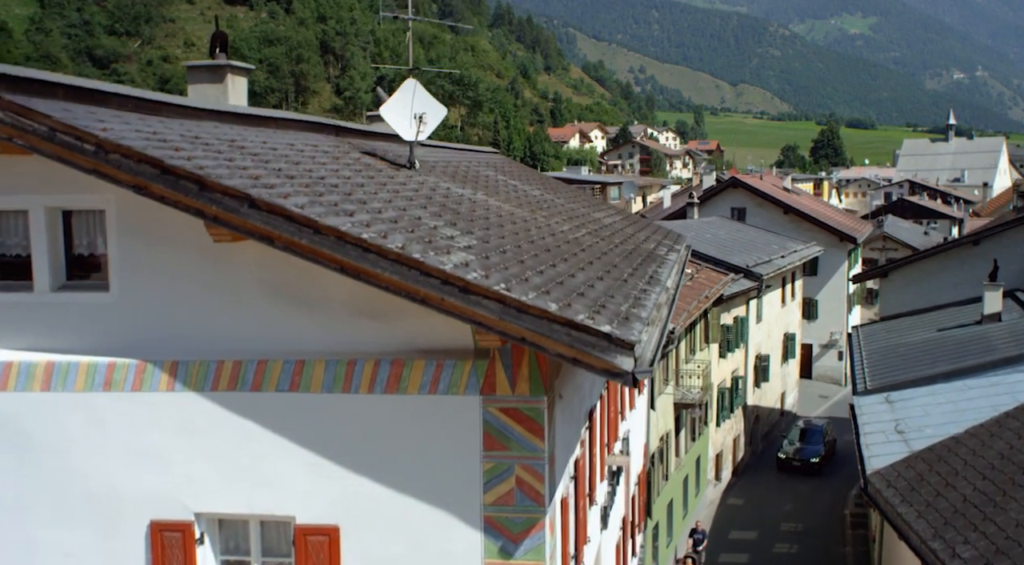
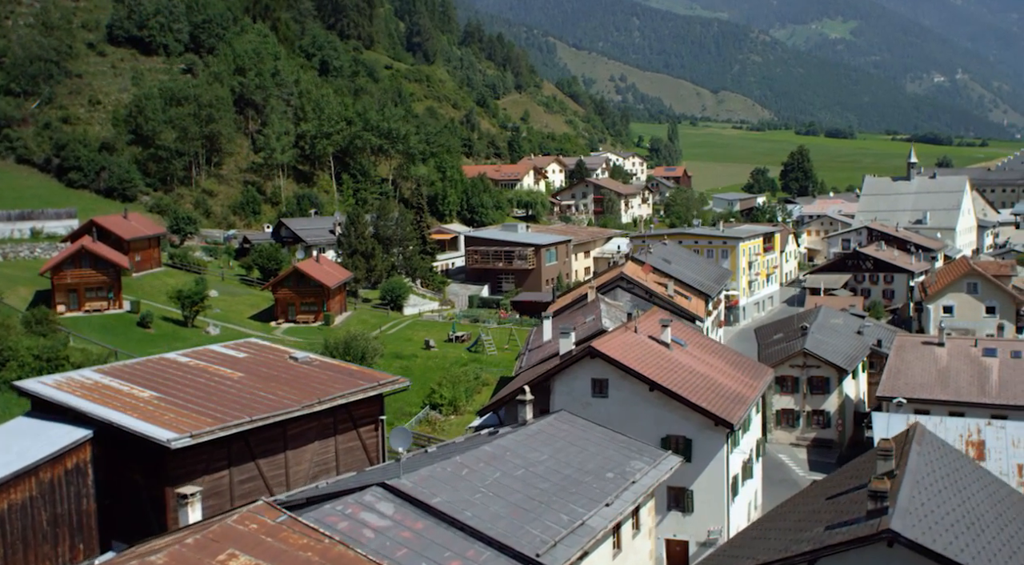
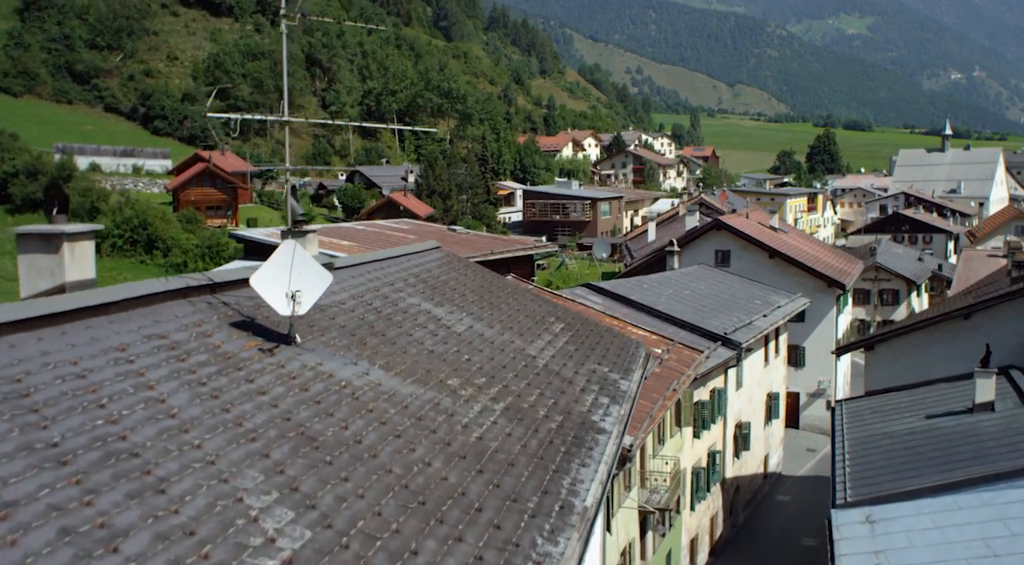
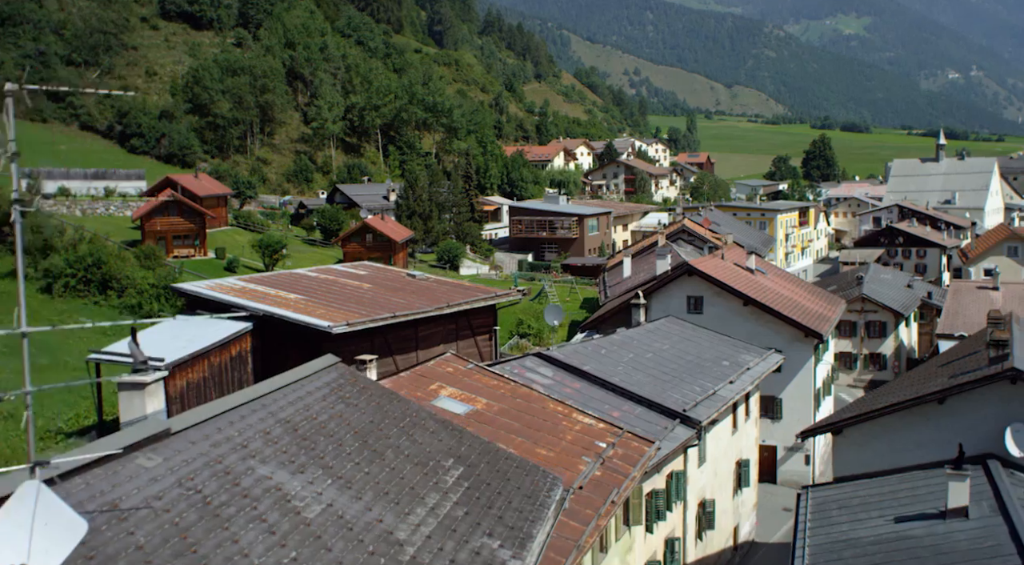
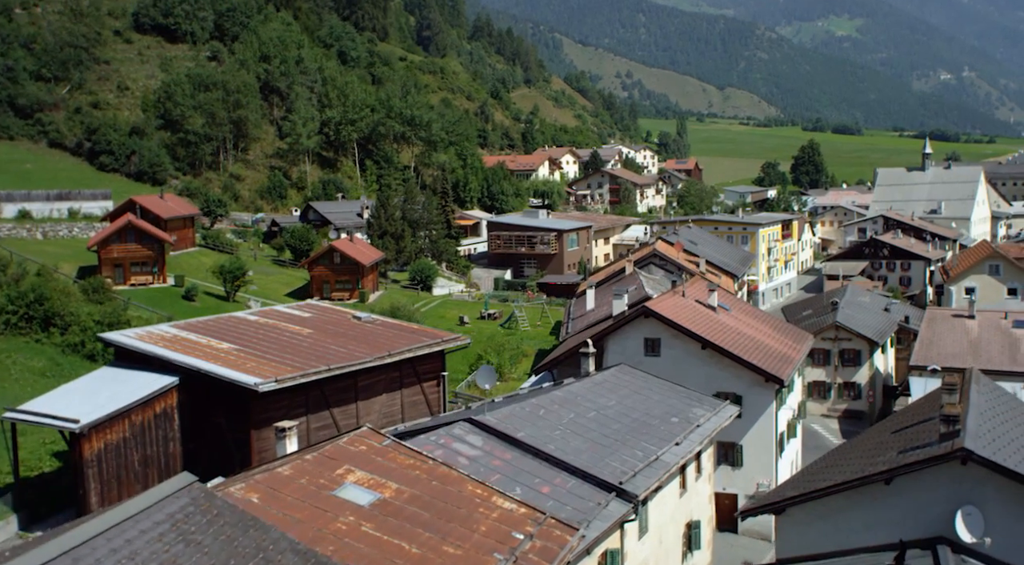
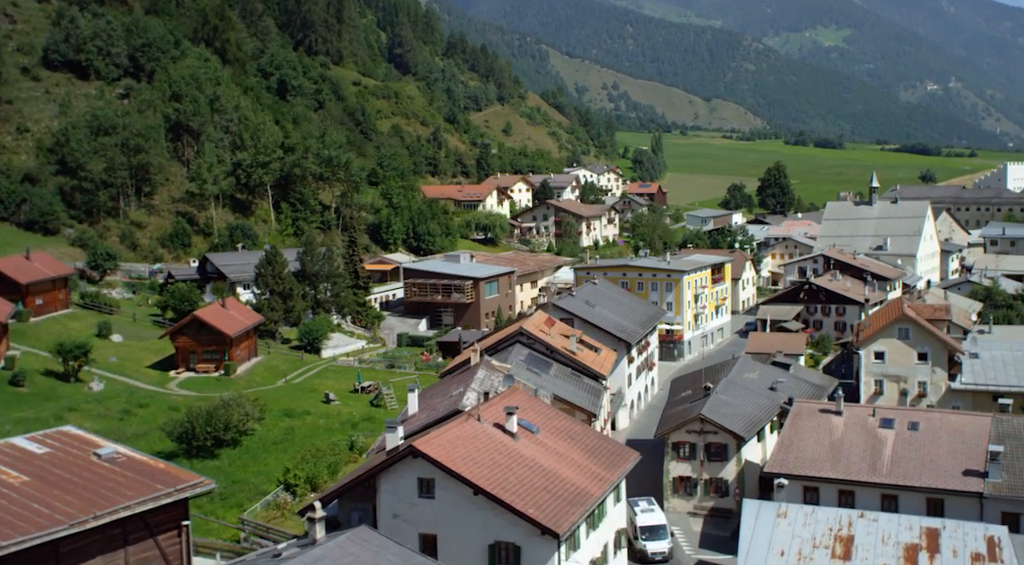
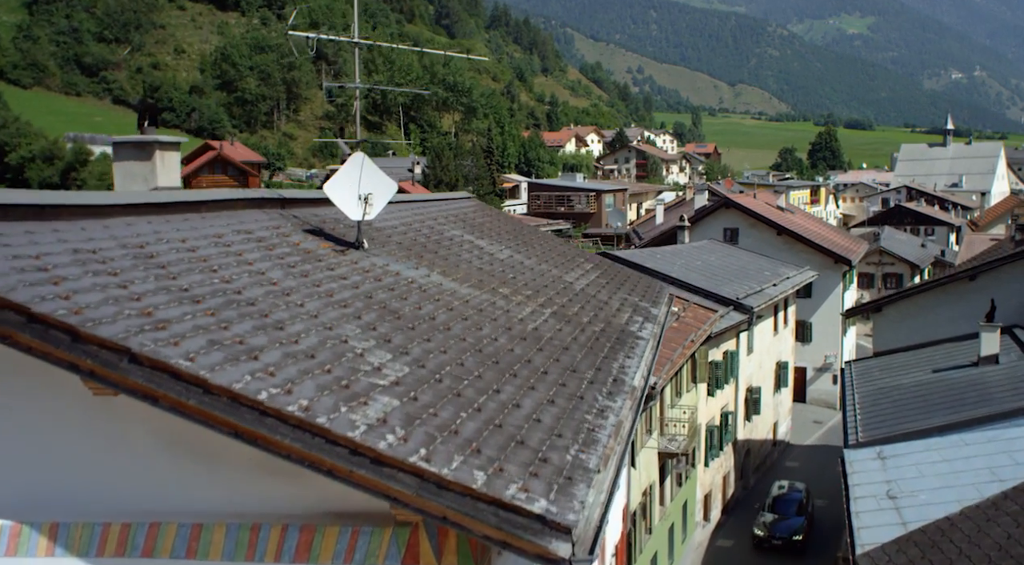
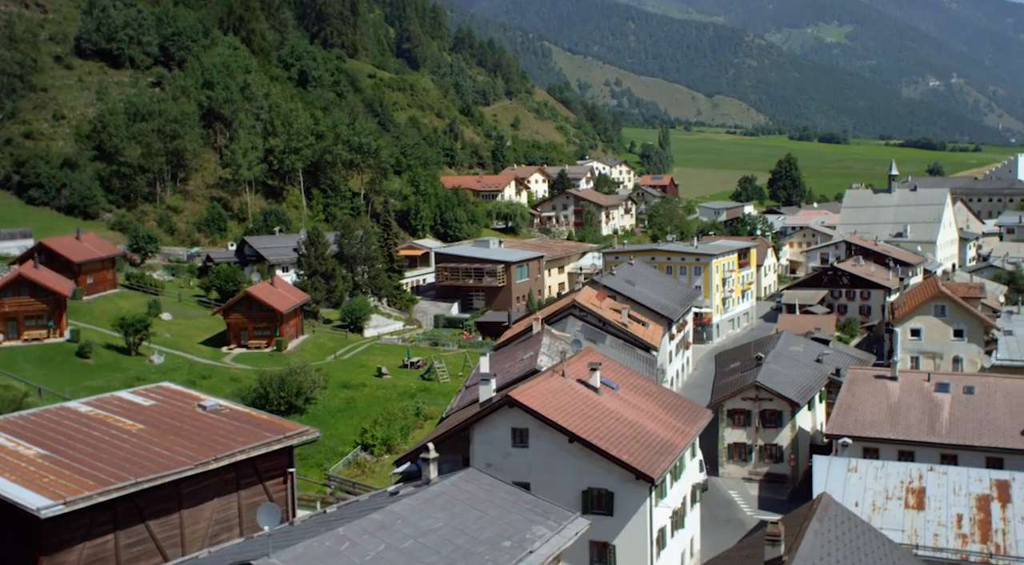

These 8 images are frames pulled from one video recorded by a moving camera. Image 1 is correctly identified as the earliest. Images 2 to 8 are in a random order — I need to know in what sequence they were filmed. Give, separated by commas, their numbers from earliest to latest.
7, 3, 4, 5, 2, 8, 6
